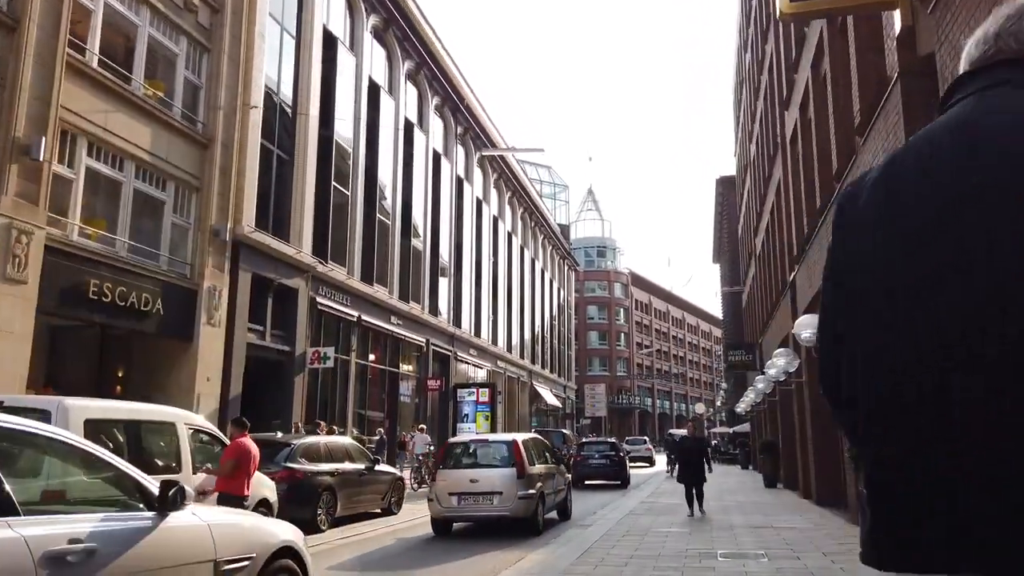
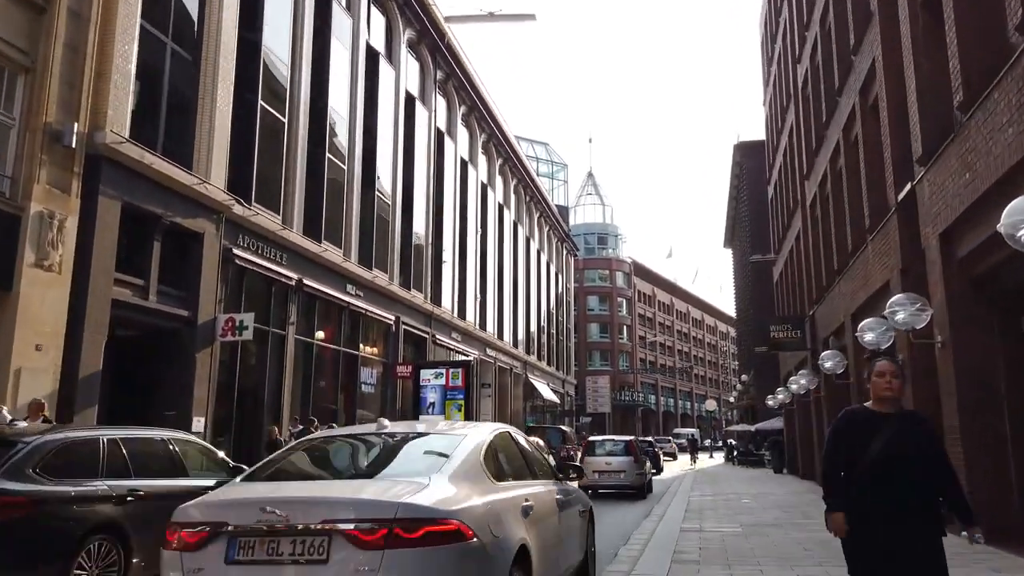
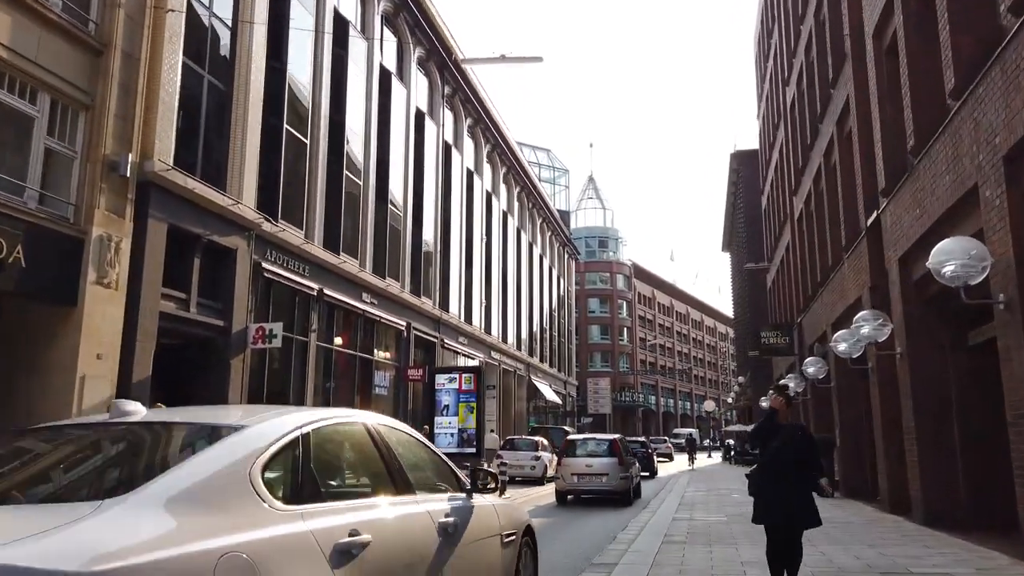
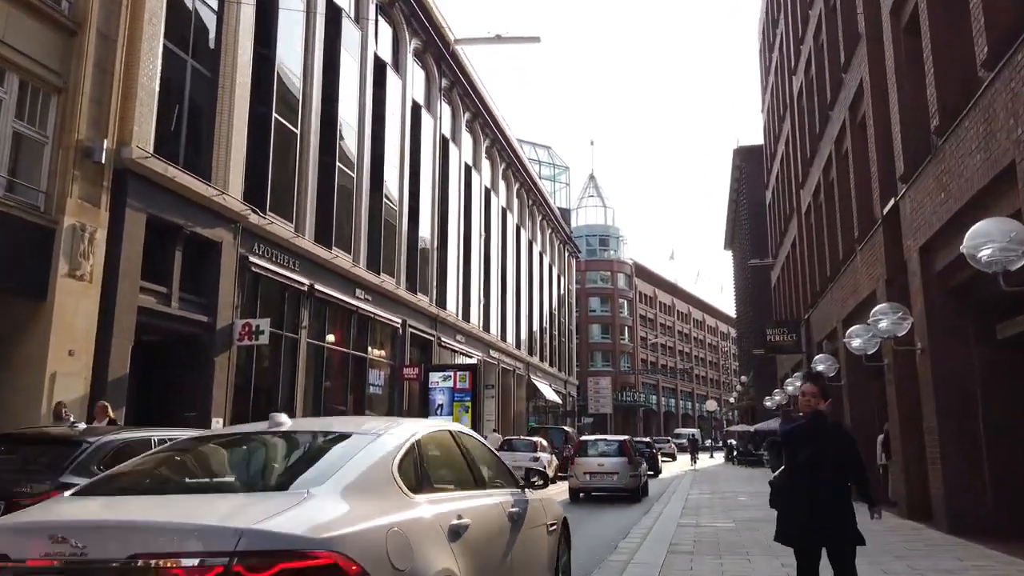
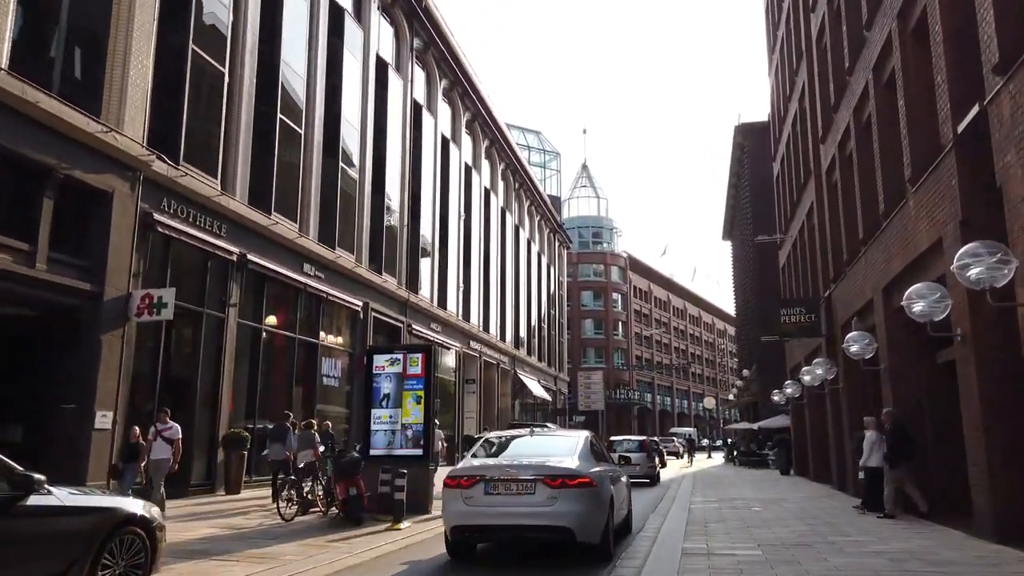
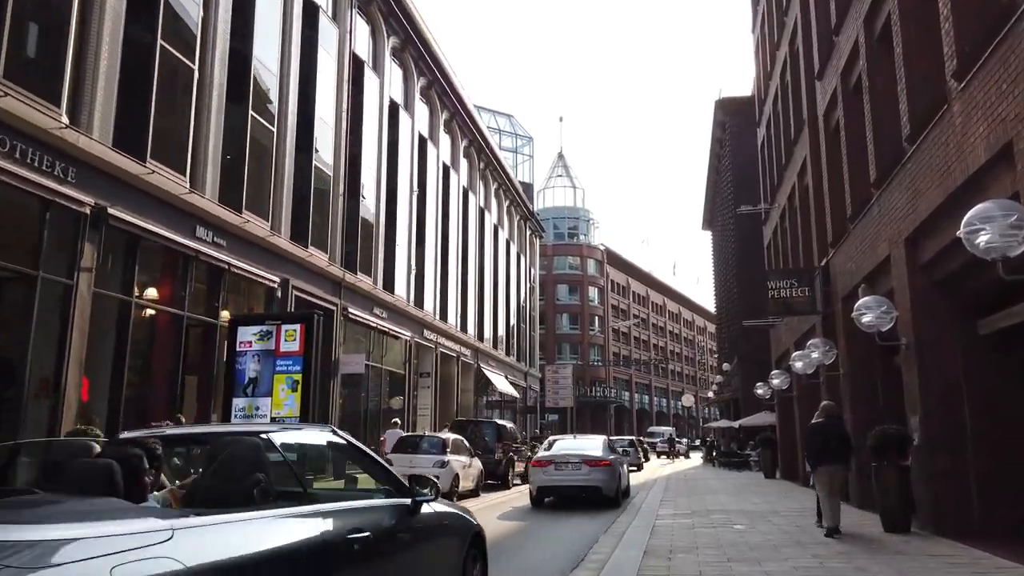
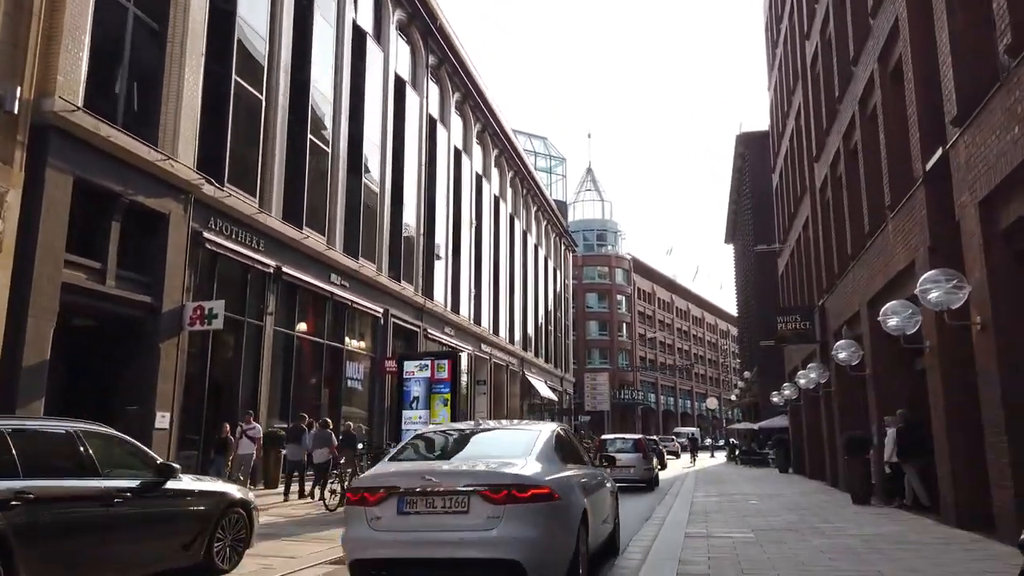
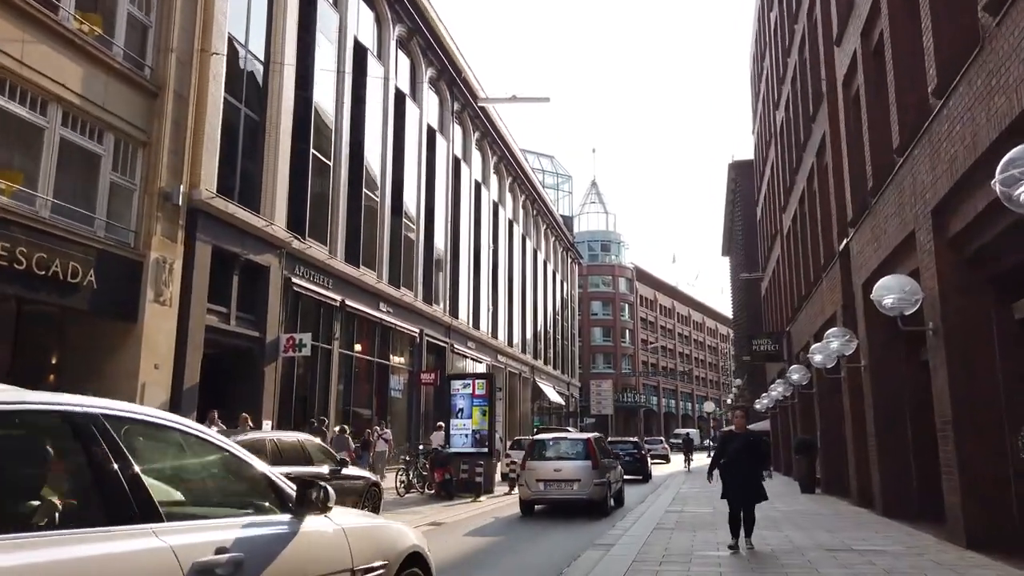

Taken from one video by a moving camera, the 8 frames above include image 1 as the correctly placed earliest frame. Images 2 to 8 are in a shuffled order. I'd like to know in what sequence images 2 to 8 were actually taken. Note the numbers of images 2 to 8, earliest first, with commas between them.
8, 3, 4, 2, 7, 5, 6
